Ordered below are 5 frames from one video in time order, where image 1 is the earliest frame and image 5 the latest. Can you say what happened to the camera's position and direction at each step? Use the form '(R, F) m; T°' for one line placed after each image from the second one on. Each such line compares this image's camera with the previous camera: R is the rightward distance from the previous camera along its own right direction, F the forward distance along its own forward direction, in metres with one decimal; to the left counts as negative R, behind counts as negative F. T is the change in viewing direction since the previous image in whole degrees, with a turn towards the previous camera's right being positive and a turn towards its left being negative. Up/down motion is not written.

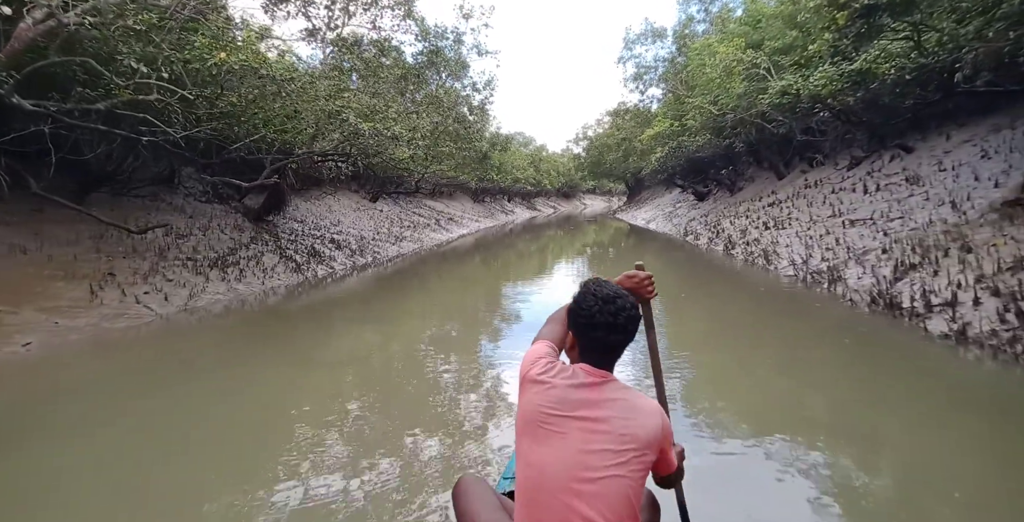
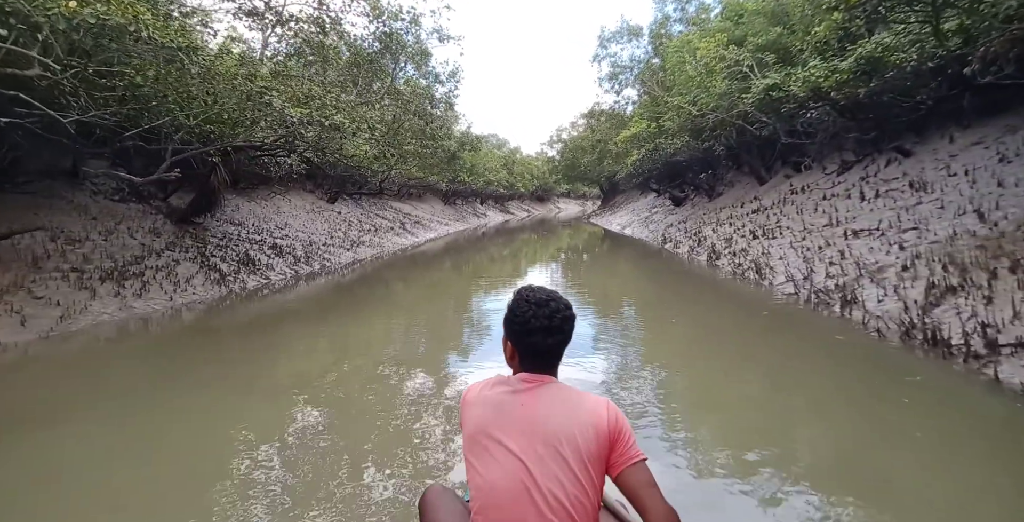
(+0.1, +0.7) m; +3°
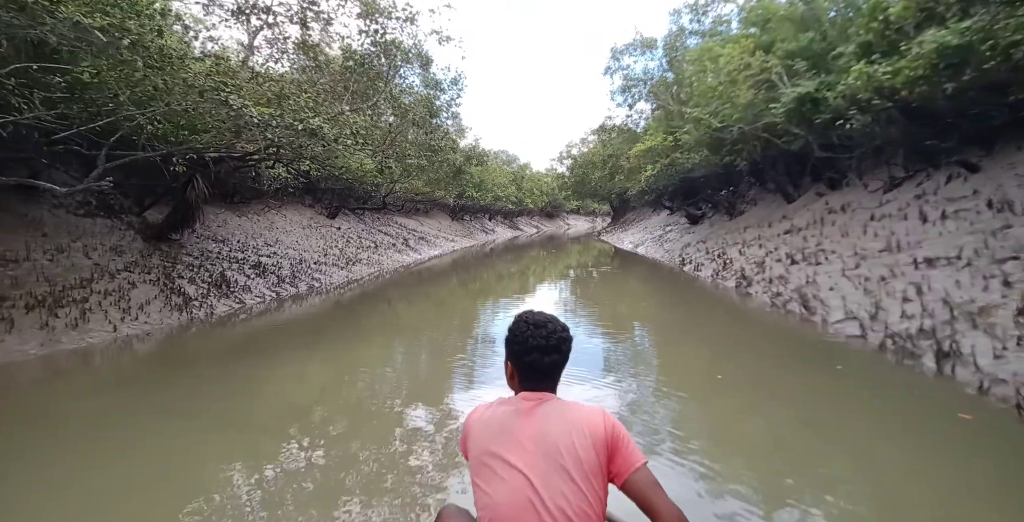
(+0.1, +0.6) m; -1°
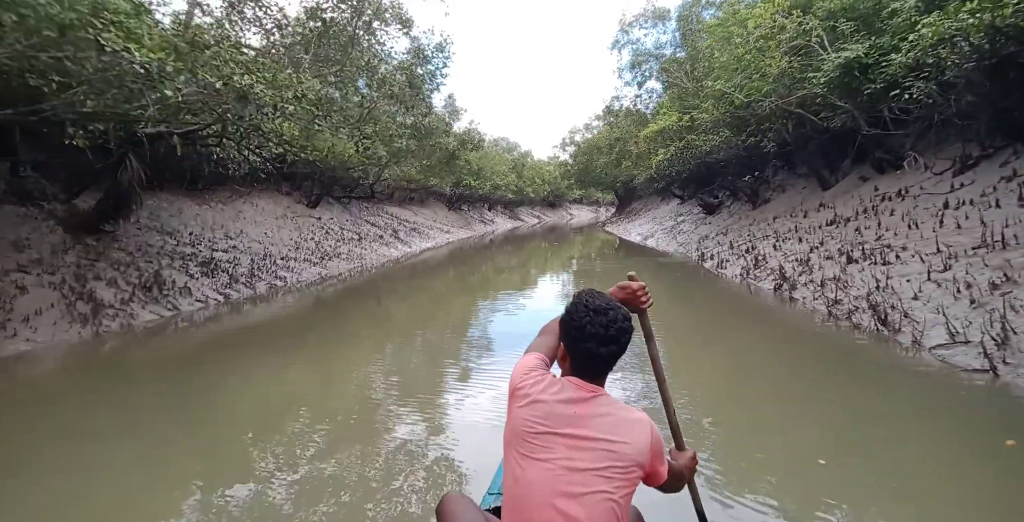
(+0.1, +0.9) m; 0°
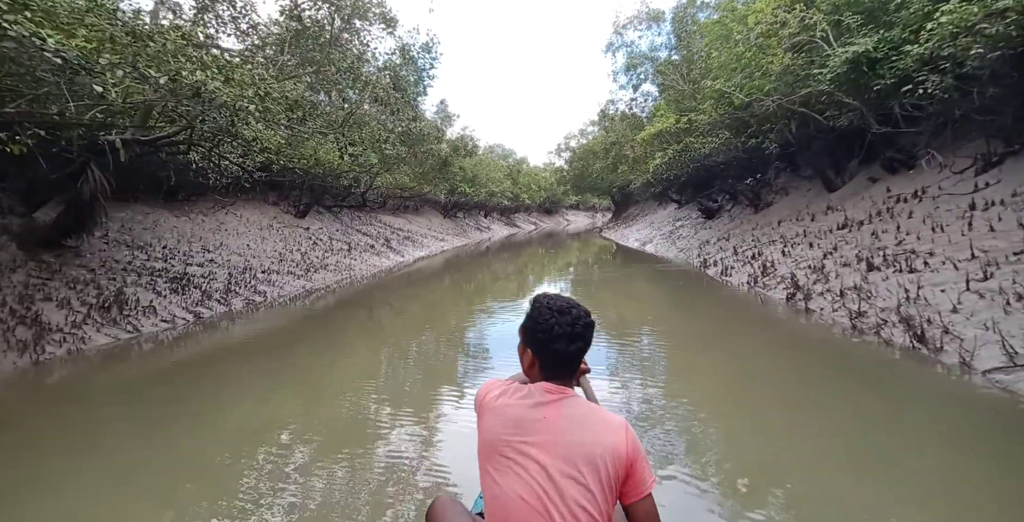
(+0.1, +0.3) m; 0°
